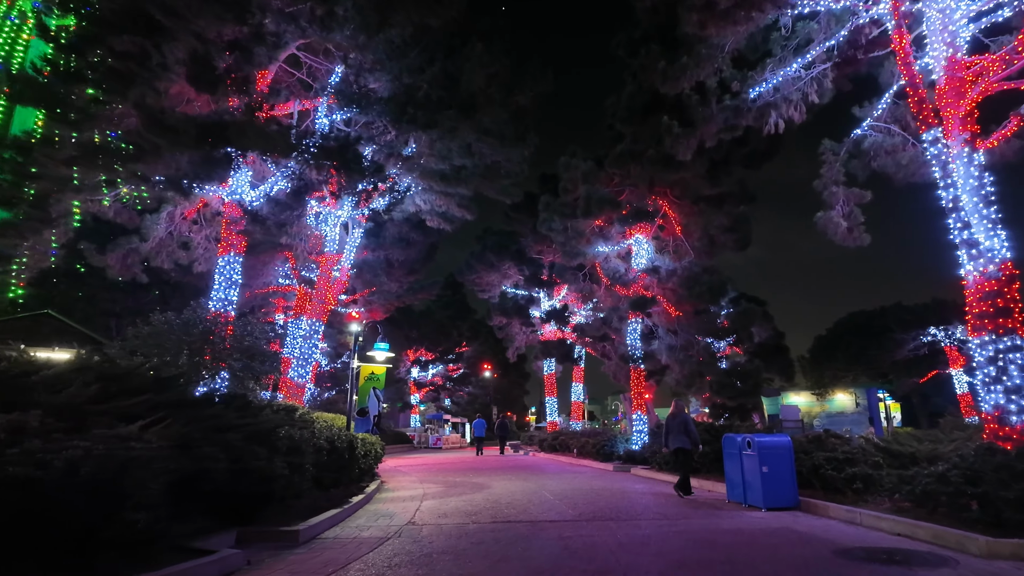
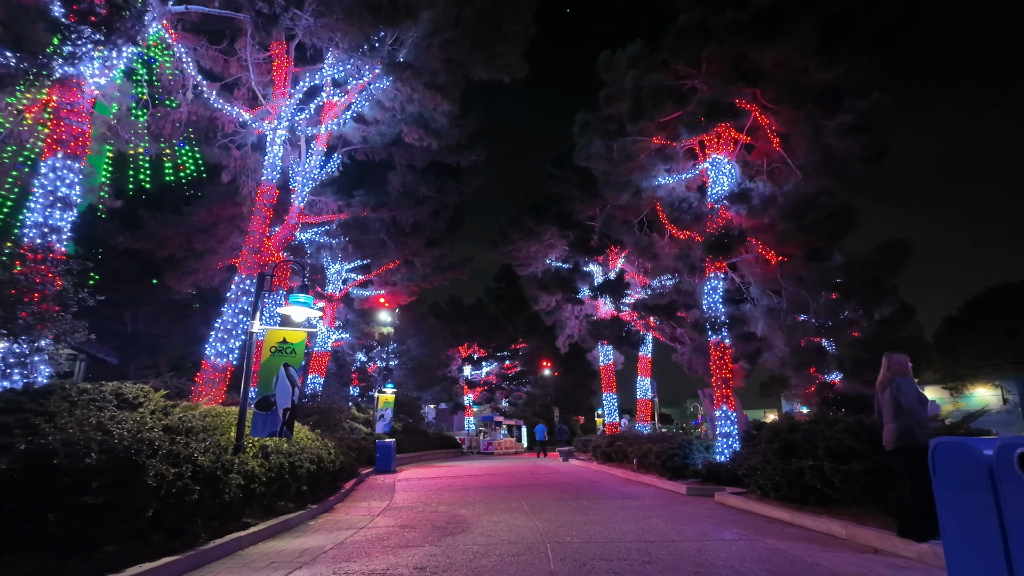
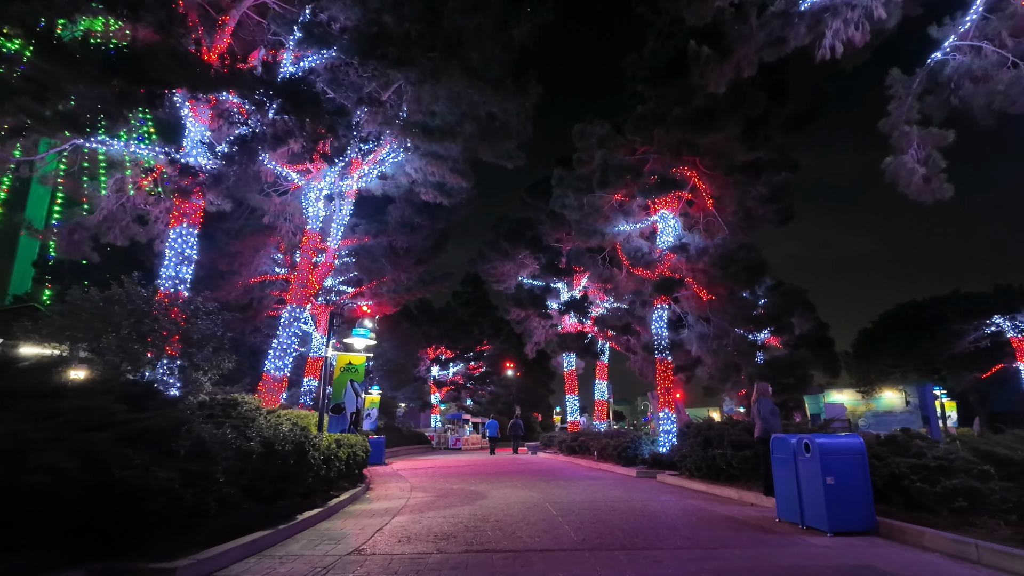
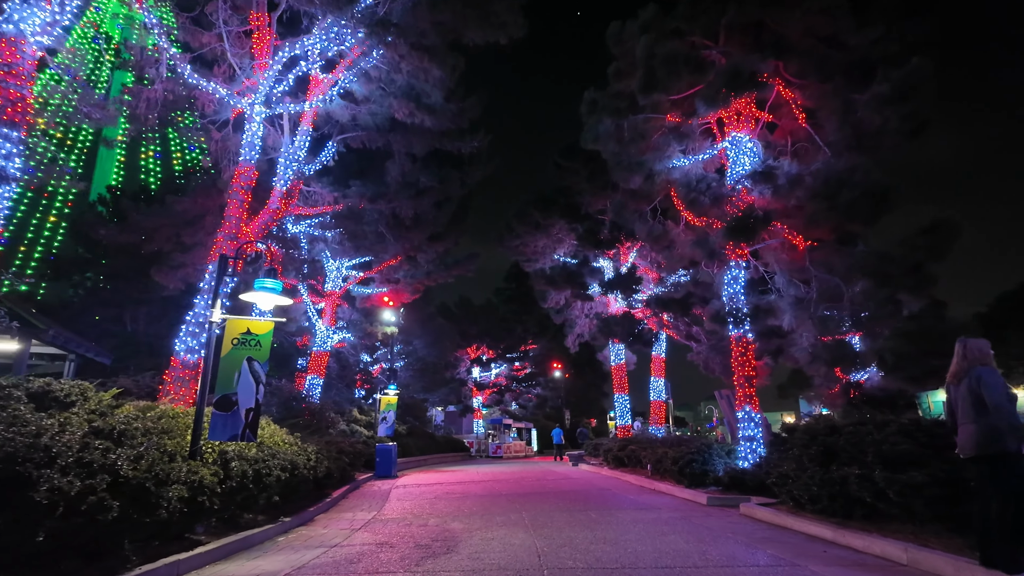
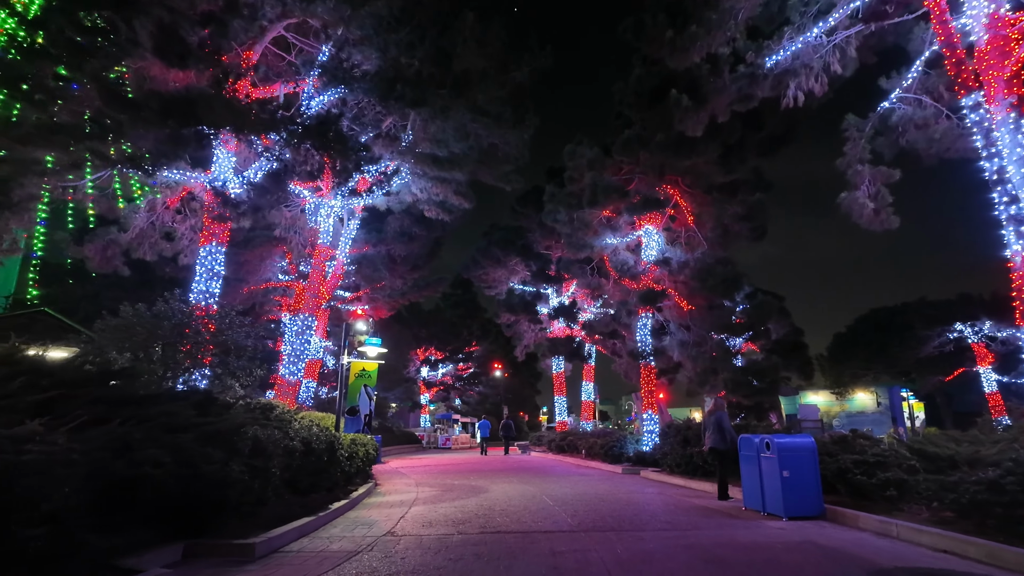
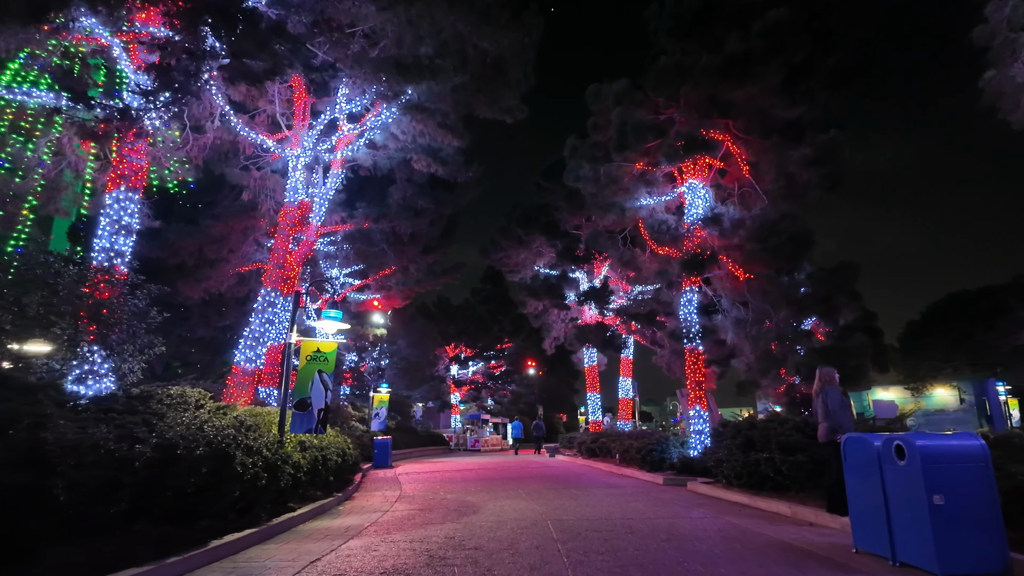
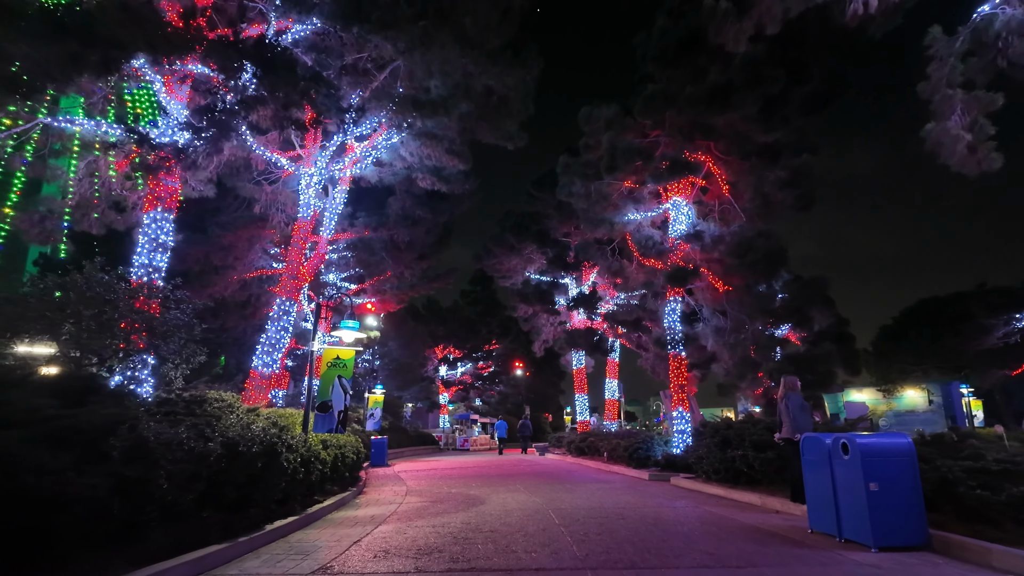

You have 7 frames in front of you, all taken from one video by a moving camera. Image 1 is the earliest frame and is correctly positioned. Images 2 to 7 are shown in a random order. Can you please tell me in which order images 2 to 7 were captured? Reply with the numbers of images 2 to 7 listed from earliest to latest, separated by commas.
5, 3, 7, 6, 2, 4
